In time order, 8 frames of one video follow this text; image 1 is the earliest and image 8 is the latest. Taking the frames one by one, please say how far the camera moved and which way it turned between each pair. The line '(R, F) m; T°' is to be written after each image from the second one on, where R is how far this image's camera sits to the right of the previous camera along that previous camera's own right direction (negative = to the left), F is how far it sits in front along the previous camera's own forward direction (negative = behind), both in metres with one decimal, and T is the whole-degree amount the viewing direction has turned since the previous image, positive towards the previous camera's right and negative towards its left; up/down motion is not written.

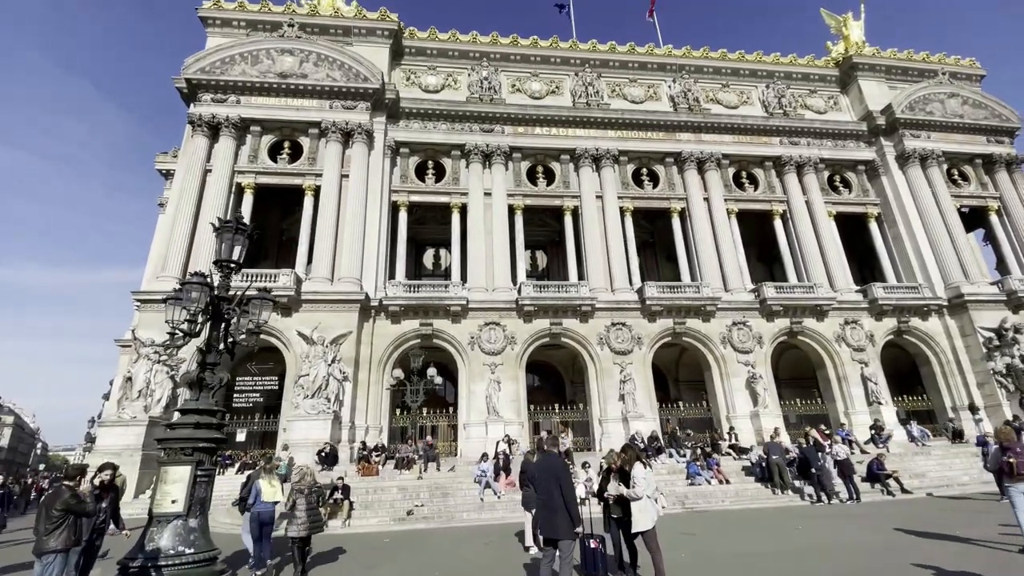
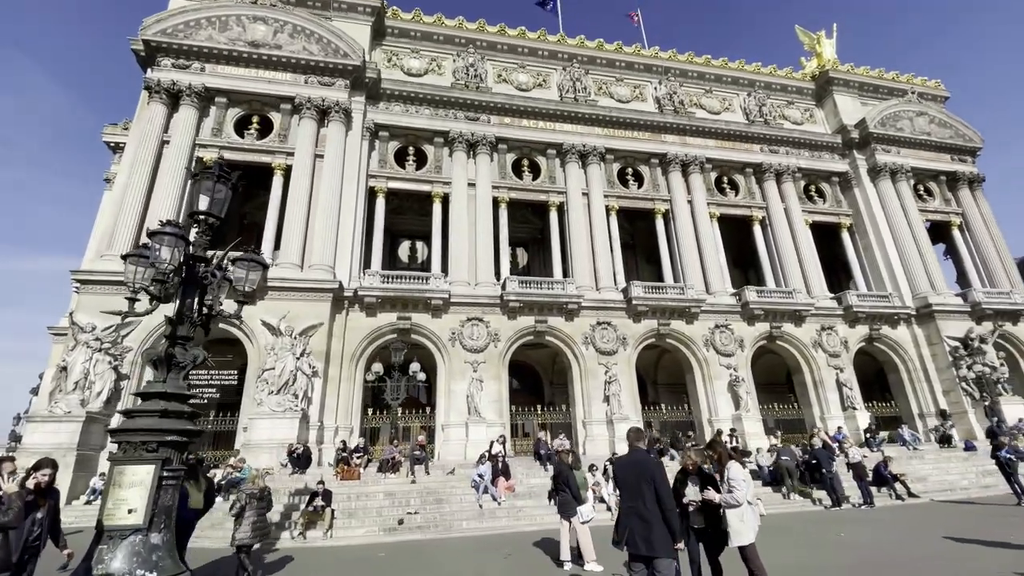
(-0.9, +1.0) m; +5°
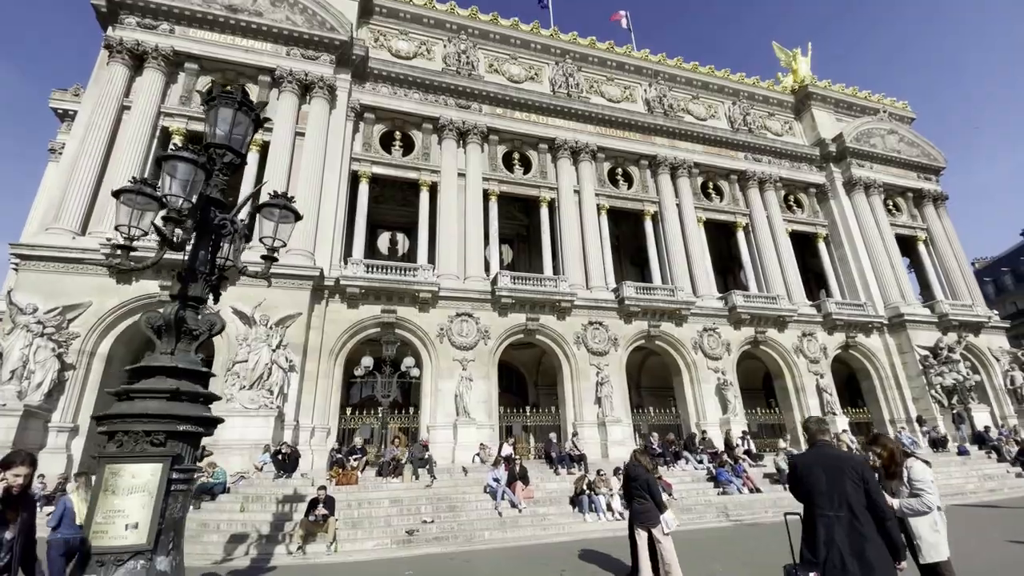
(-1.2, +0.9) m; +5°
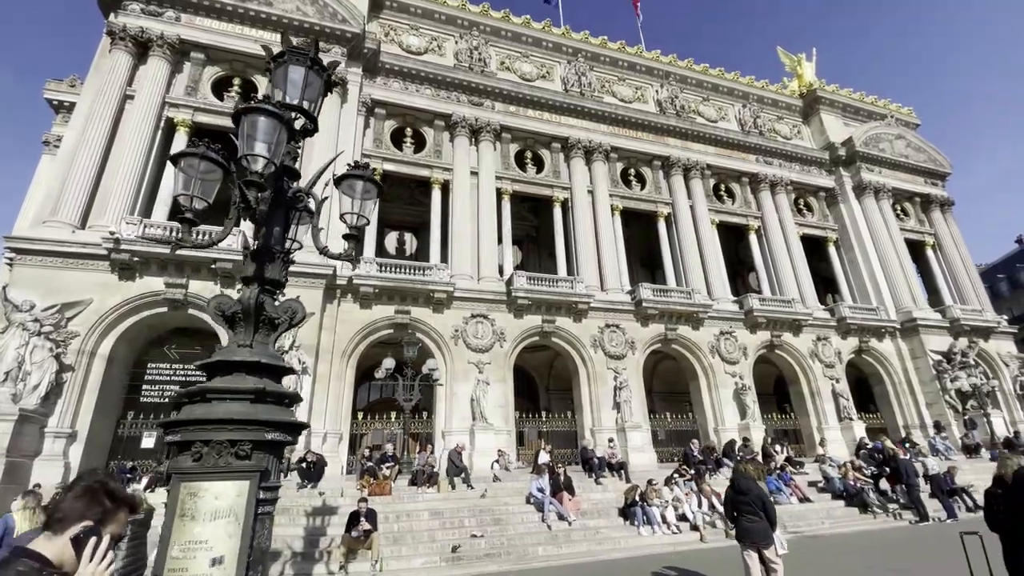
(-1.0, +0.6) m; +1°
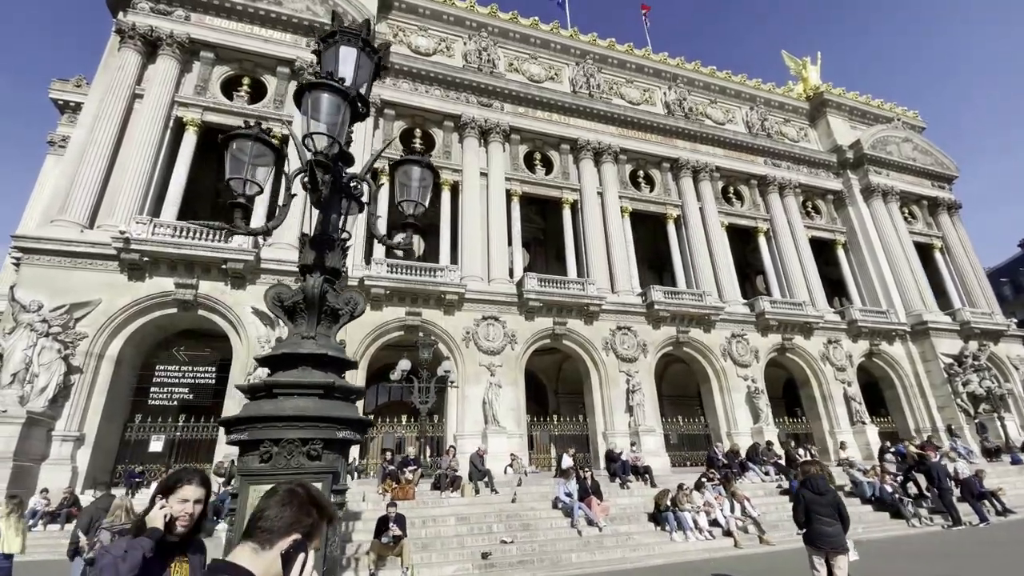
(-0.5, +0.2) m; 0°
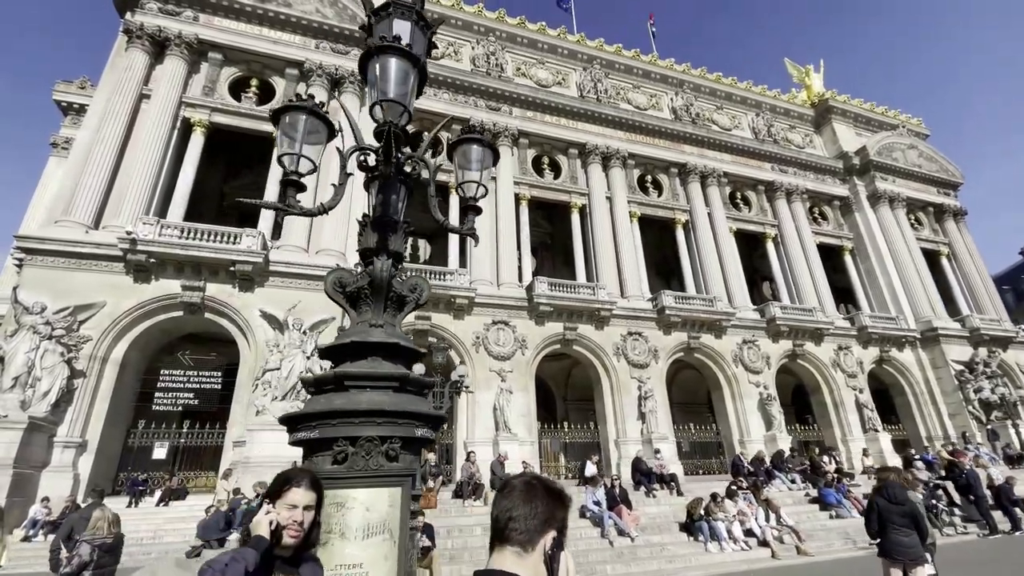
(-0.5, +0.3) m; 0°
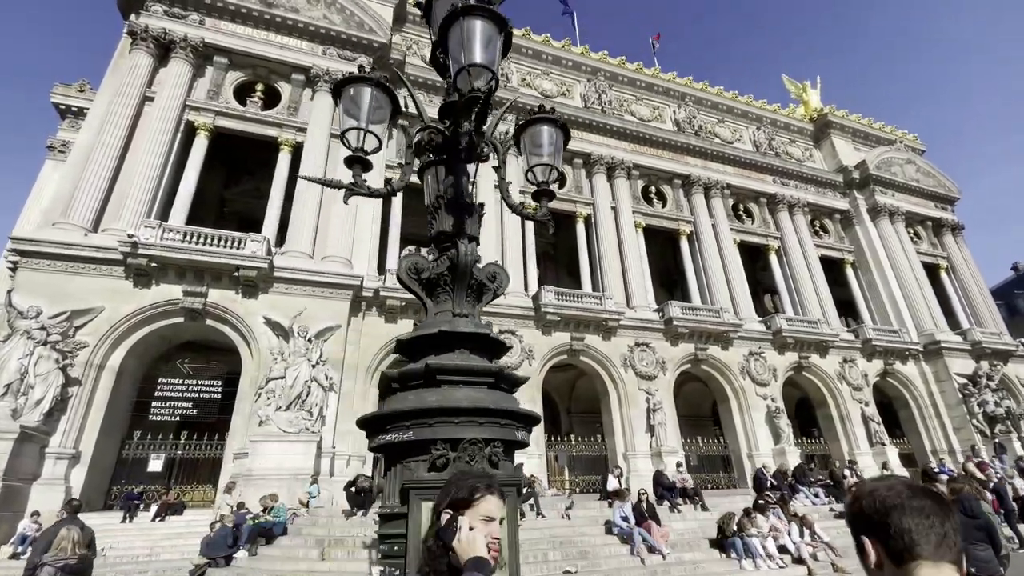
(-0.5, +0.3) m; +1°
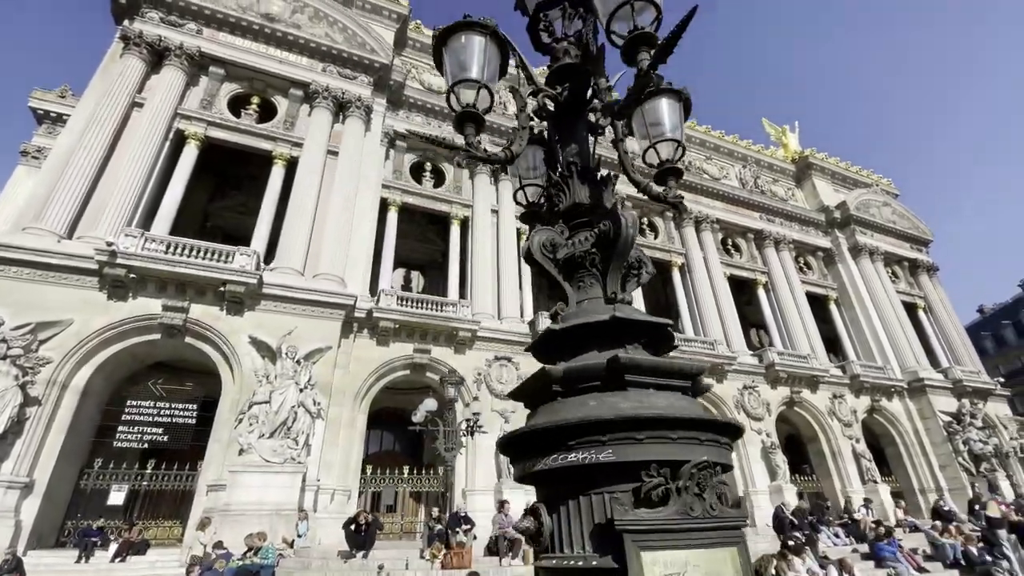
(-0.7, +0.5) m; +3°
